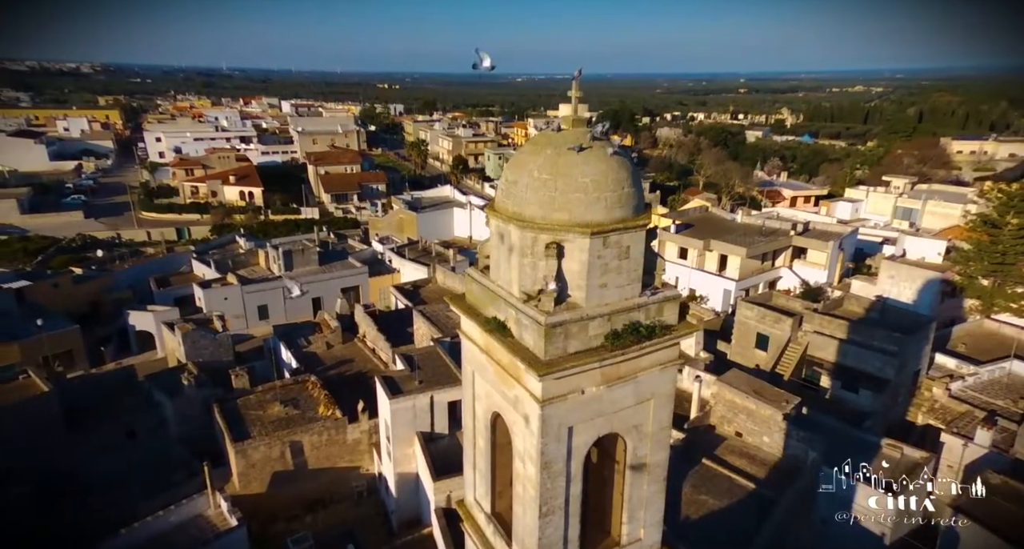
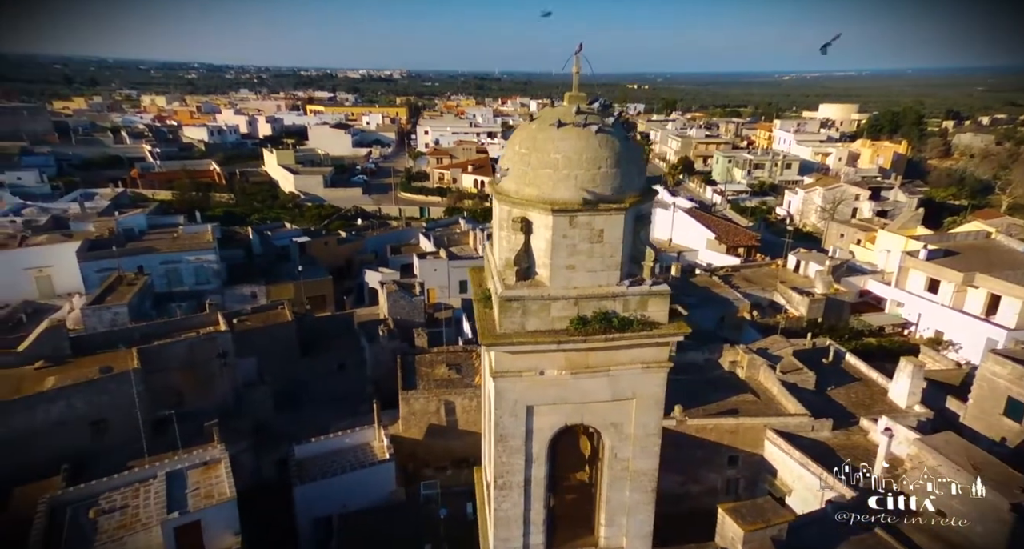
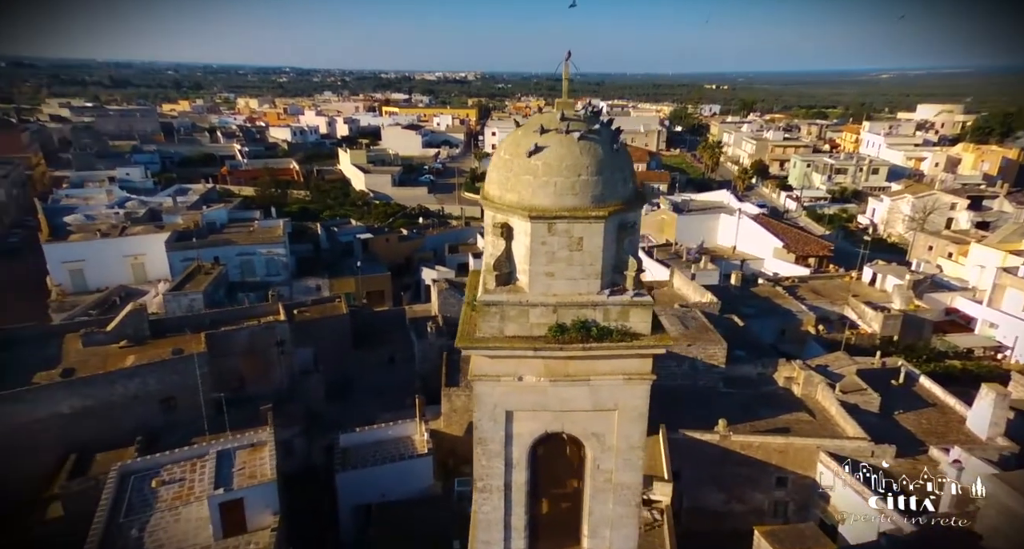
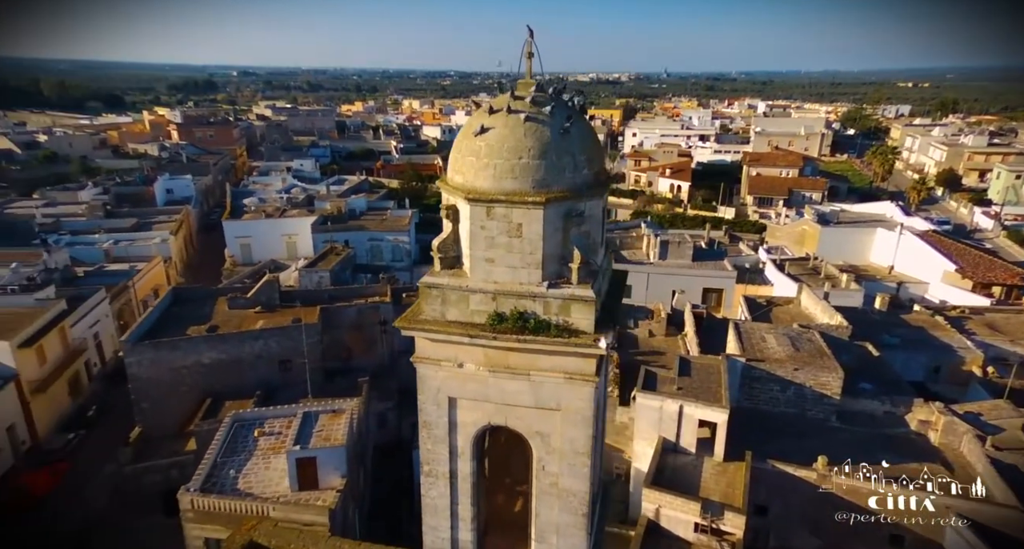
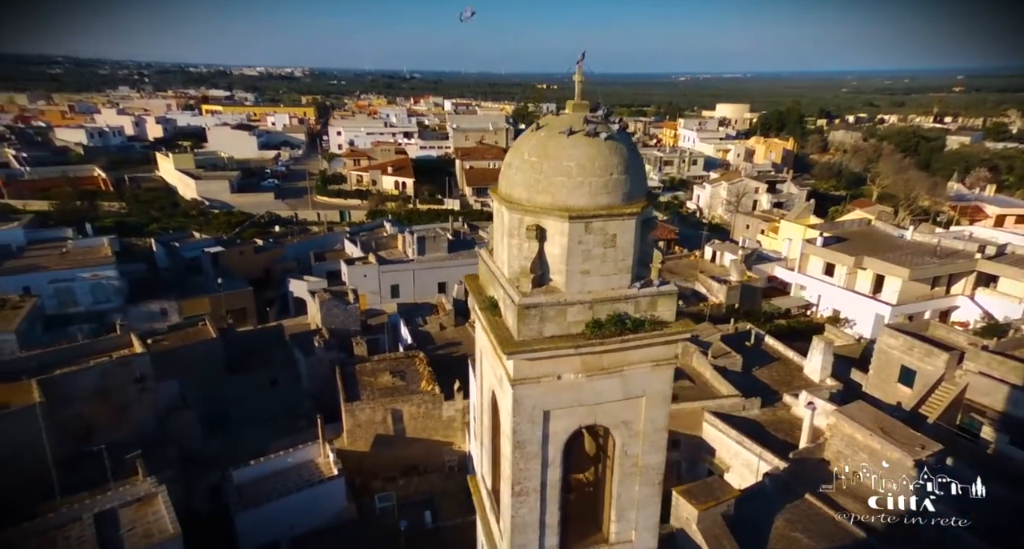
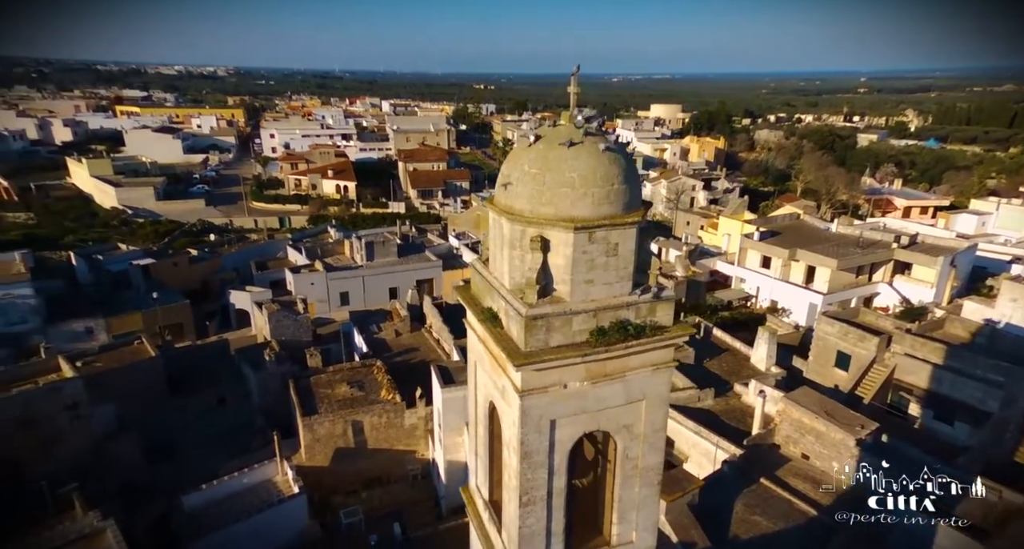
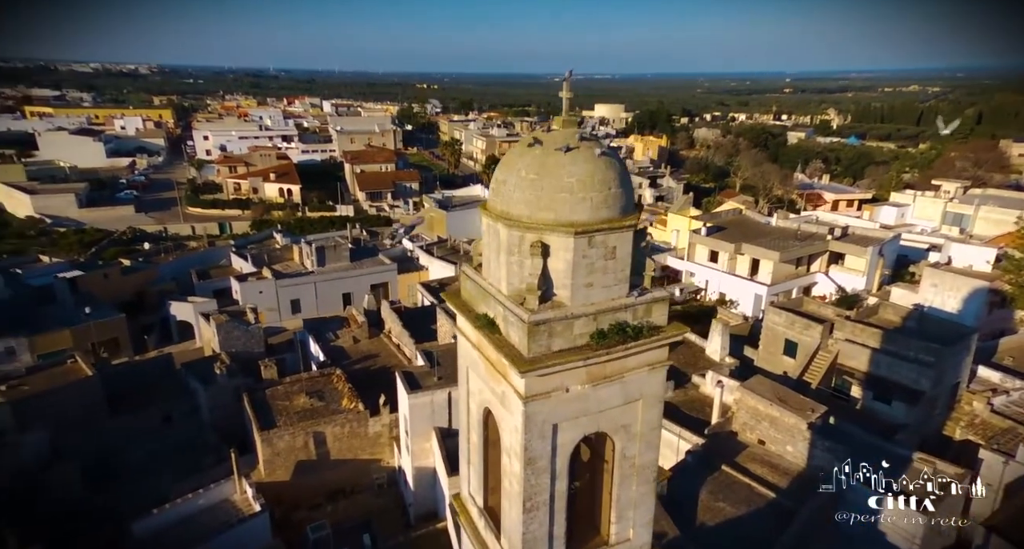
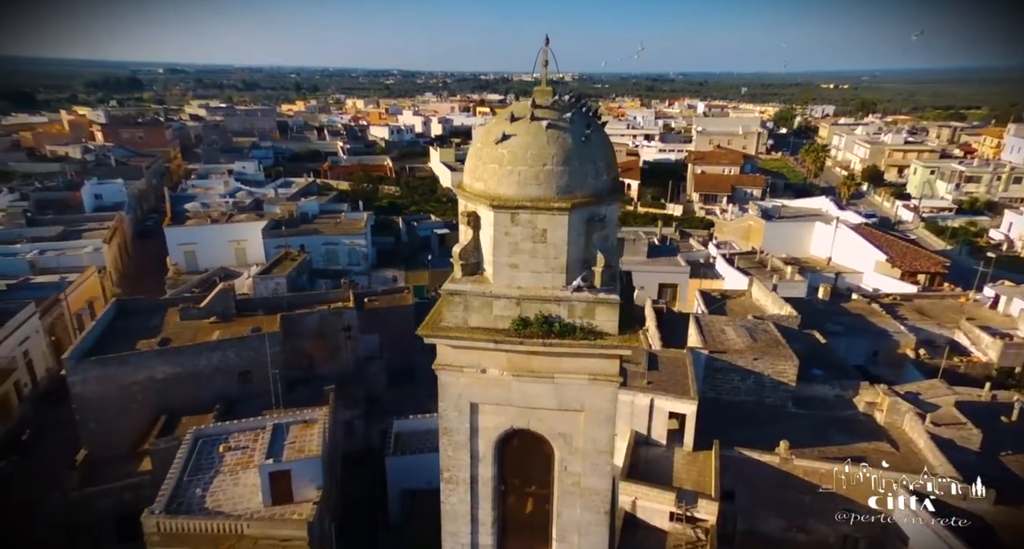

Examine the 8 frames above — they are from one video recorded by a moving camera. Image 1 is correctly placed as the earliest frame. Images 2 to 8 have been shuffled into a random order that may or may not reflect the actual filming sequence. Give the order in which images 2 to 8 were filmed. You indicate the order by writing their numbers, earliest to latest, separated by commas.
7, 6, 5, 2, 3, 8, 4
